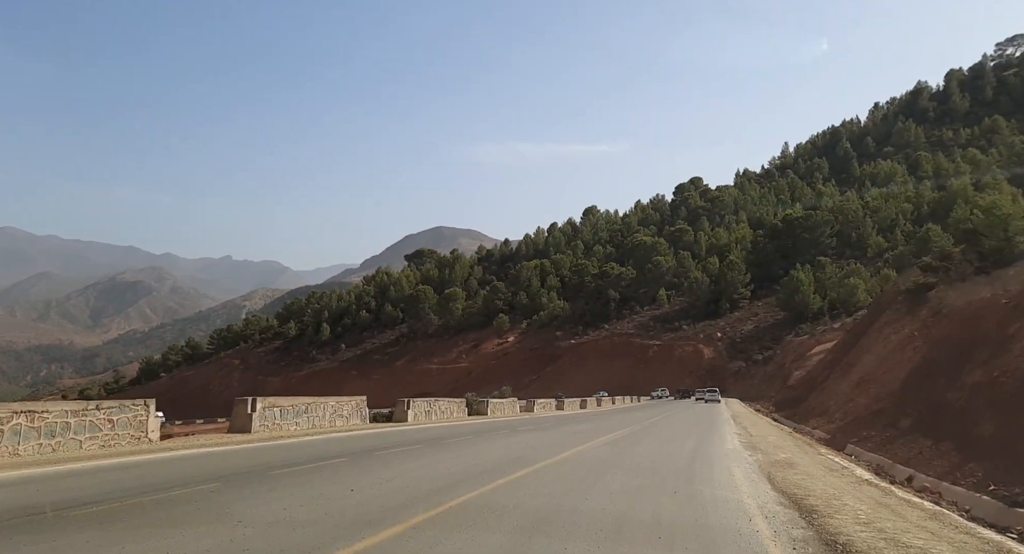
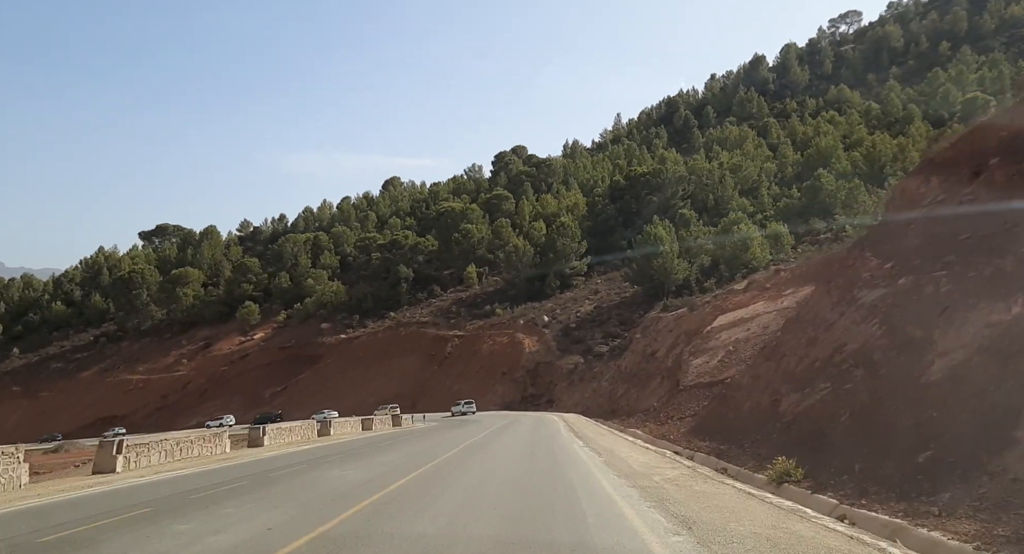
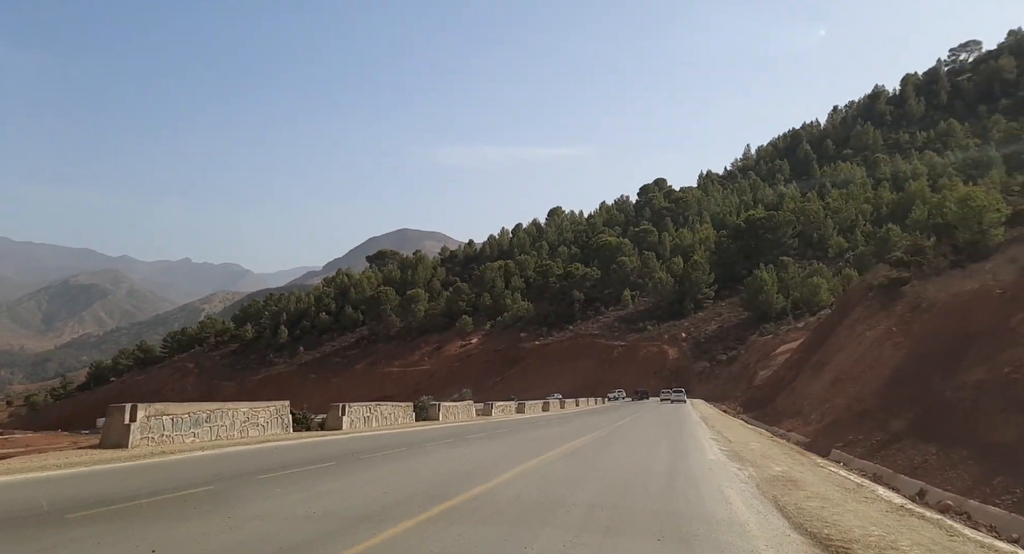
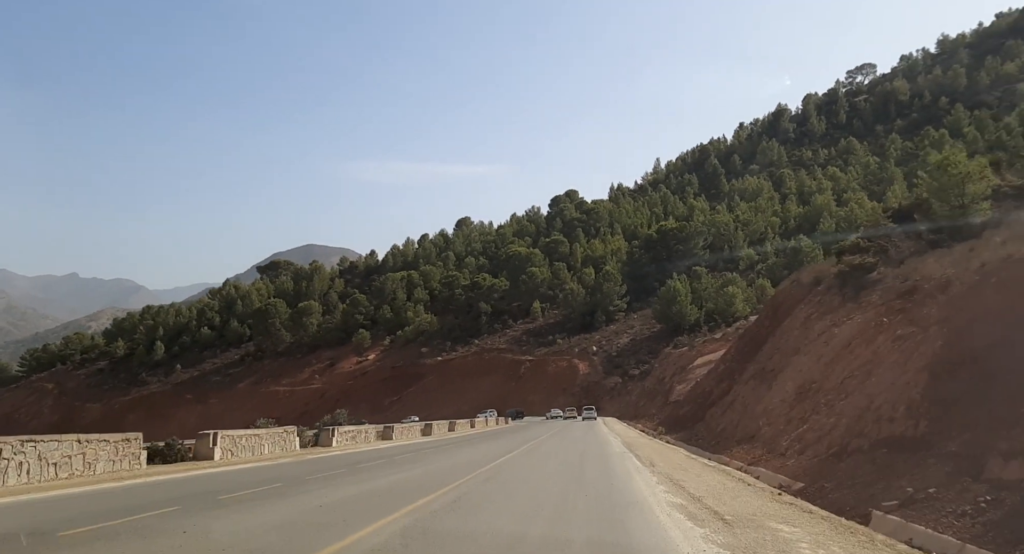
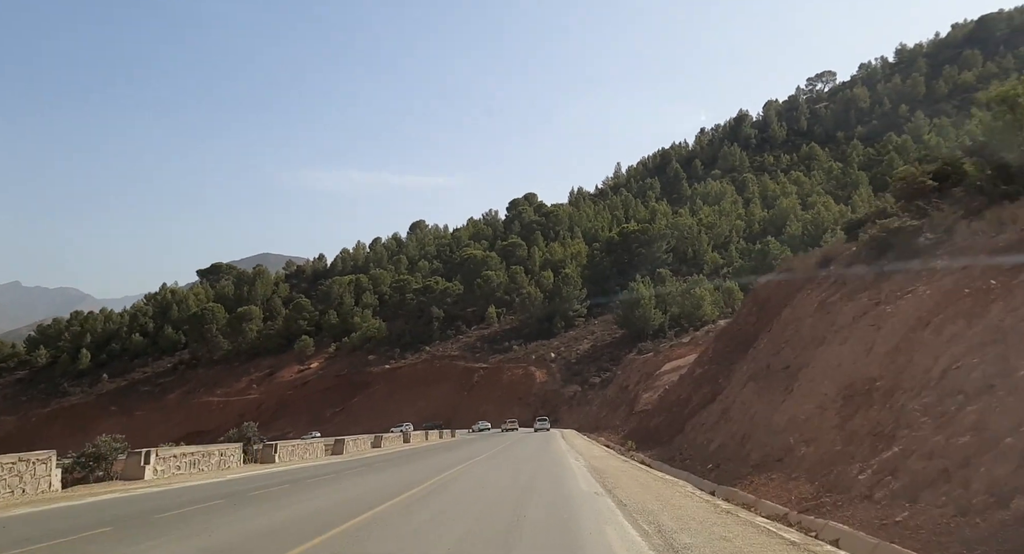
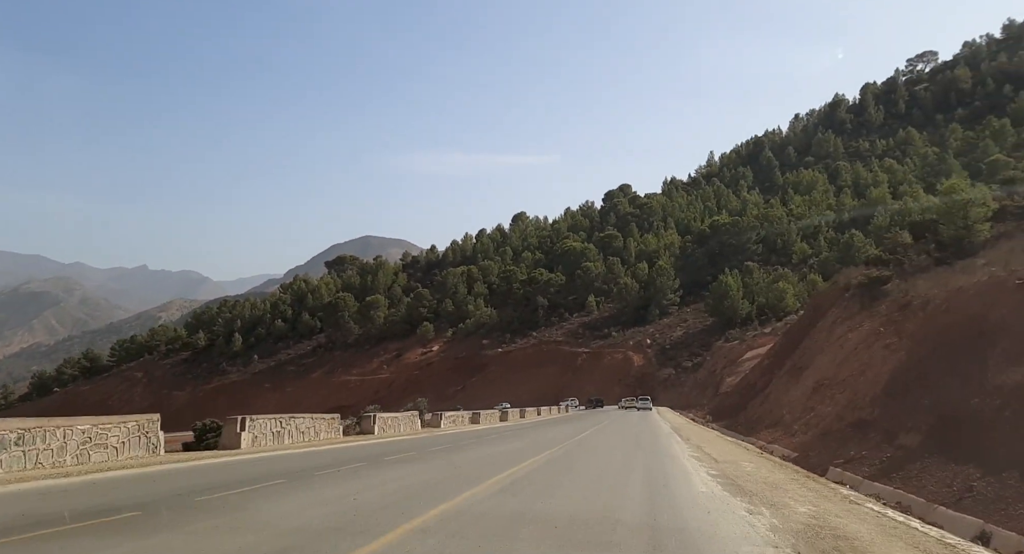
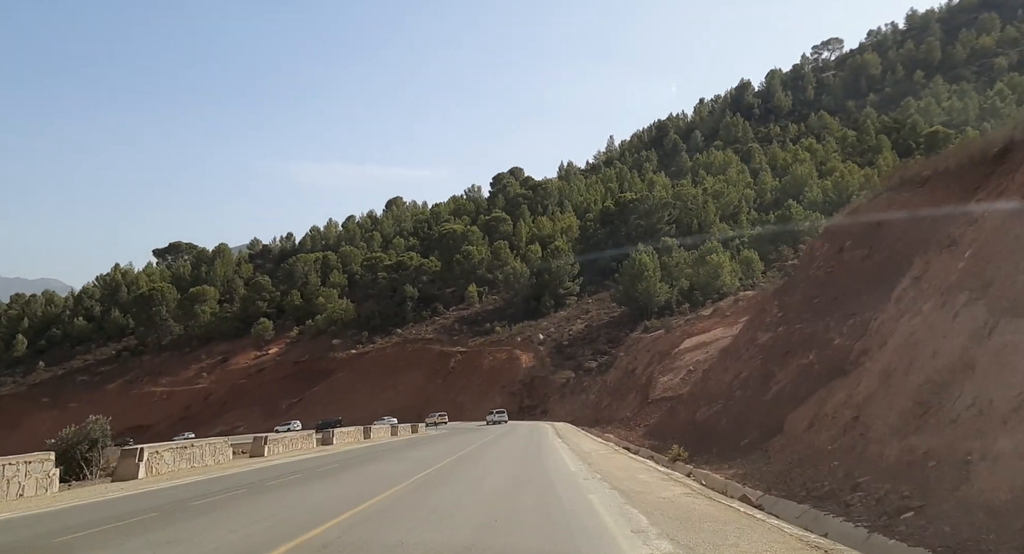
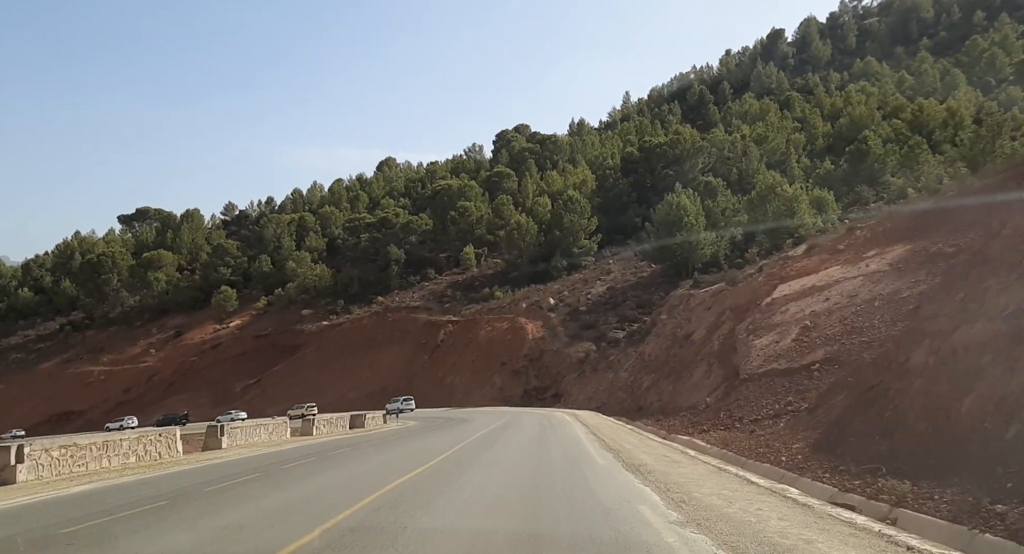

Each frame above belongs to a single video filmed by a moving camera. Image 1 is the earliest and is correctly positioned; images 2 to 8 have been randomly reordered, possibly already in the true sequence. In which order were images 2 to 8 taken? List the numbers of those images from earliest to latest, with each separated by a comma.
3, 6, 4, 5, 7, 2, 8
